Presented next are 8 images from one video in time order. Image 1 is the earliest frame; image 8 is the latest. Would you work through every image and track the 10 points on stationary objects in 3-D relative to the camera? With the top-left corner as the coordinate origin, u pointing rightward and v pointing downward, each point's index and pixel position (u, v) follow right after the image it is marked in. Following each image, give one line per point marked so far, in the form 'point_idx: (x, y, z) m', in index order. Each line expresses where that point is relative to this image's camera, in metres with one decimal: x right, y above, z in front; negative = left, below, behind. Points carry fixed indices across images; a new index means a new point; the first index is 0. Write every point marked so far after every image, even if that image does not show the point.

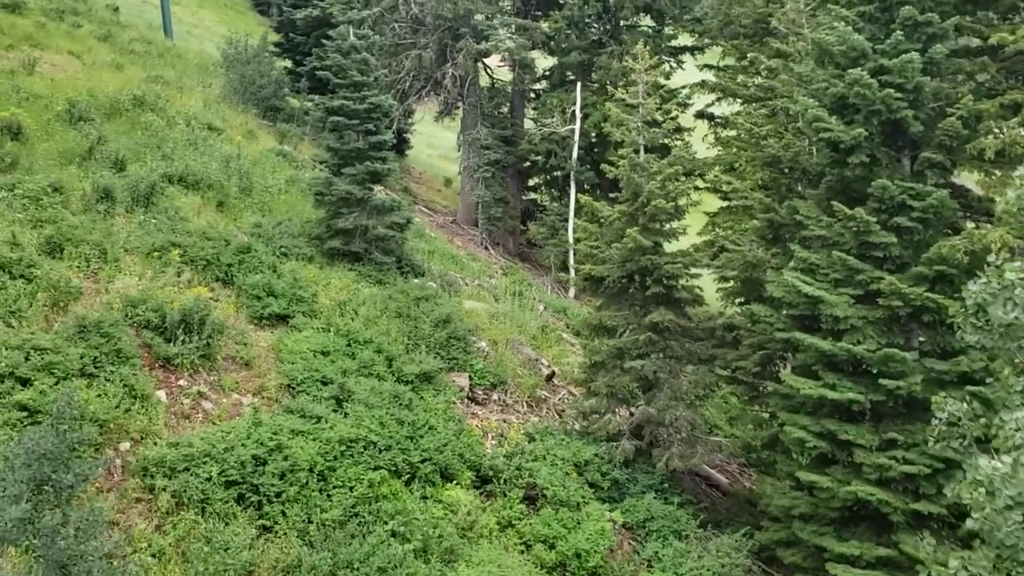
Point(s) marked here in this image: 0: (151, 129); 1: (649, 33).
0: (-5.9, +2.6, +15.5) m
1: (+2.7, +5.0, +18.5) m
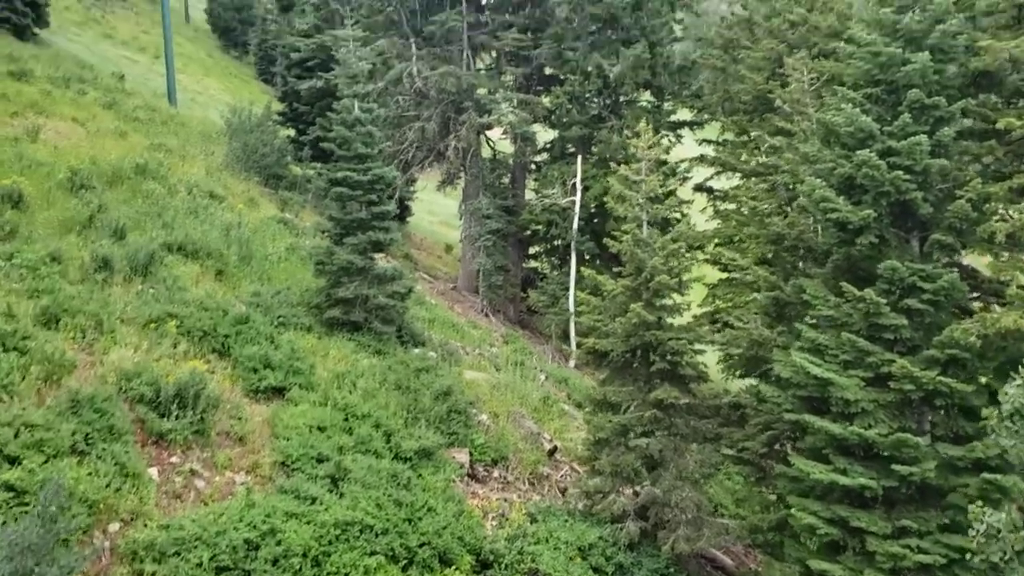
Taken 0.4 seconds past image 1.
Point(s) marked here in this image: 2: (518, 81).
0: (-5.9, +1.5, +15.5) m
1: (+2.7, +3.5, +18.7) m
2: (+0.1, +4.3, +19.7) m
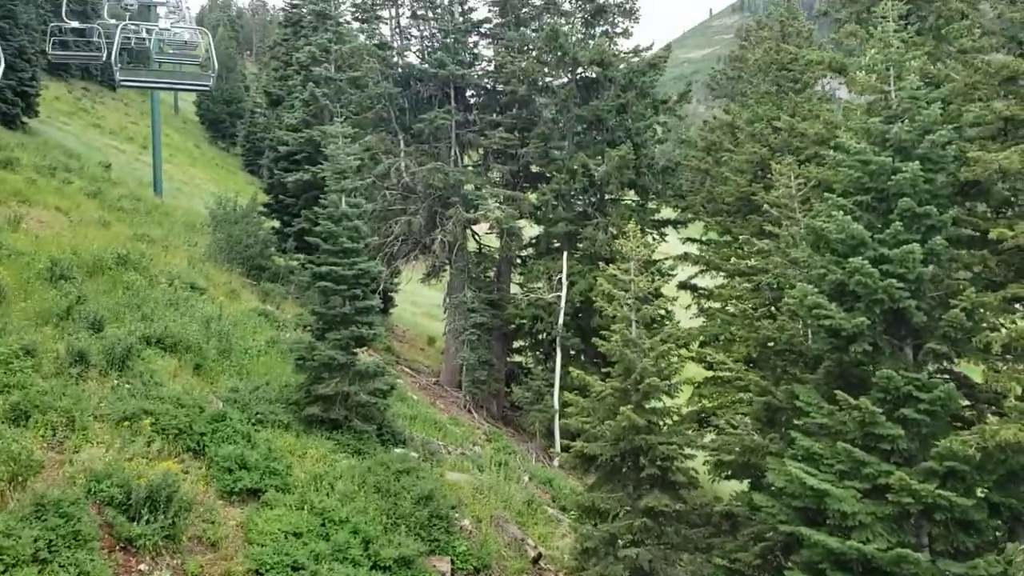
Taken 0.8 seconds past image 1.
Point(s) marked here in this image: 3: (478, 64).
0: (-6.1, 0.0, +15.3) m
1: (+2.4, +1.6, +18.8) m
2: (-0.2, +2.3, +19.9) m
3: (-0.7, +4.6, +19.6) m
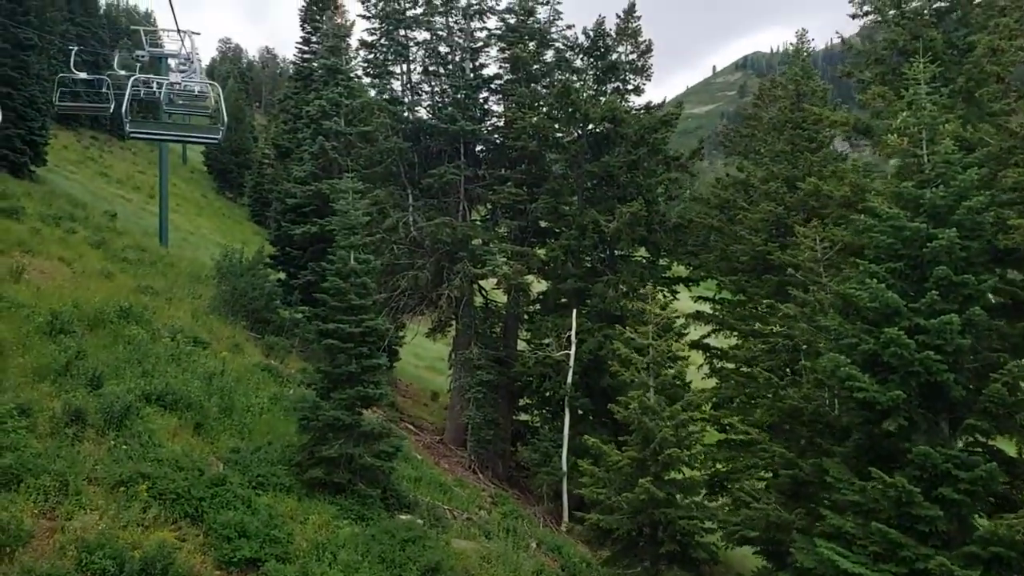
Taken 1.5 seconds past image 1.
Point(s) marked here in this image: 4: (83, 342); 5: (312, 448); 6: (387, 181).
0: (-6.0, -0.9, +15.0) m
1: (+2.6, +0.4, +18.6) m
2: (0.0, +1.1, +19.7) m
3: (-0.5, +3.5, +19.5) m
4: (-6.3, -0.8, +13.9) m
5: (-2.6, -2.1, +12.3) m
6: (-2.6, +2.2, +19.7) m
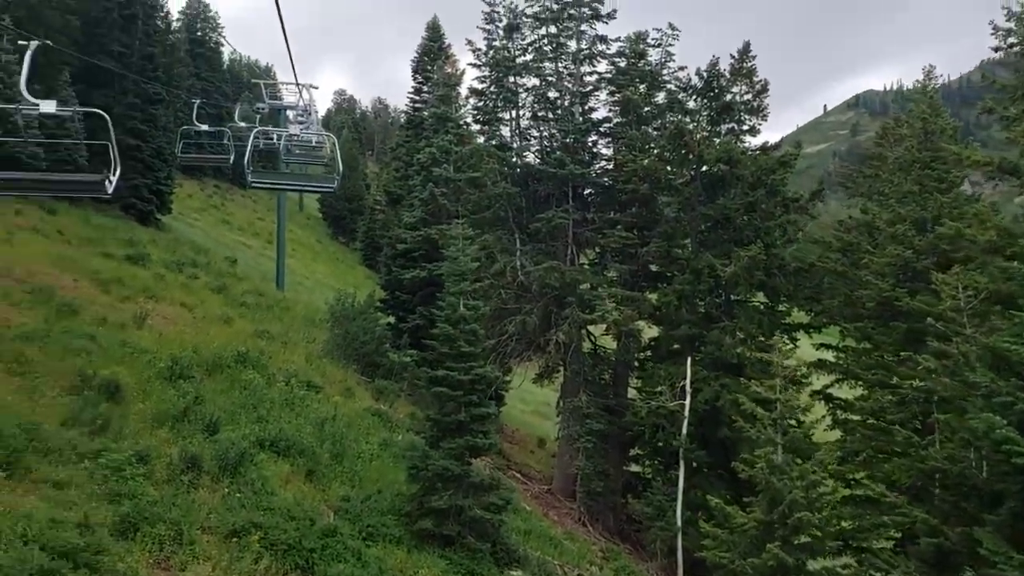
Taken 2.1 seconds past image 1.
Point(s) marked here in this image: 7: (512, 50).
0: (-4.2, -1.6, +15.2) m
1: (+4.7, -0.4, +17.9) m
2: (+2.3, +0.2, +19.3) m
3: (+1.7, +2.5, +19.3) m
4: (-4.7, -1.5, +14.2) m
5: (-1.1, -2.7, +12.1) m
6: (-0.3, +1.3, +19.7) m
7: (0.0, +4.9, +19.6) m
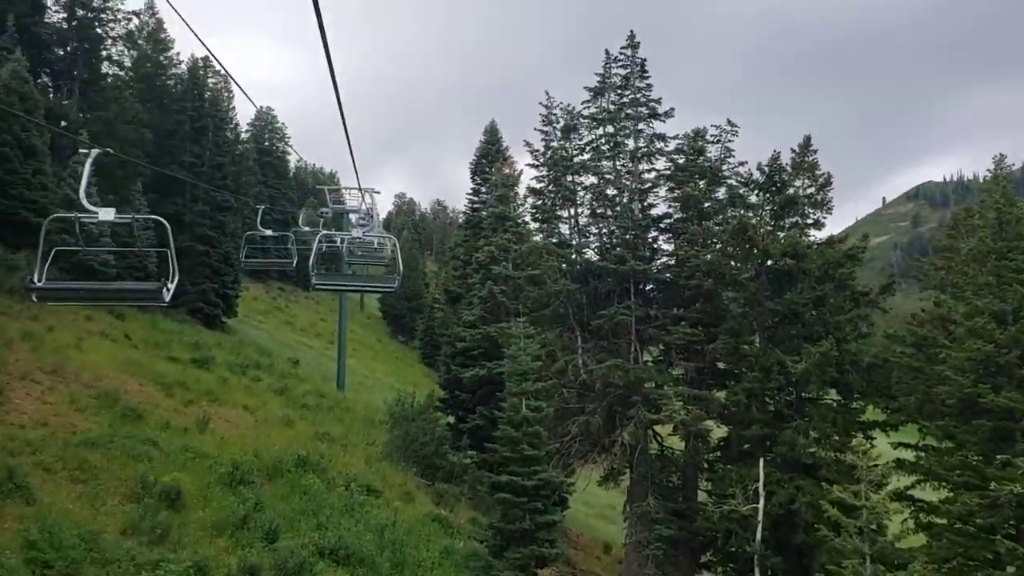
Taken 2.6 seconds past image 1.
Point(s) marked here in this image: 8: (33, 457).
0: (-3.2, -3.2, +14.9) m
1: (+5.9, -2.2, +17.2) m
2: (+3.5, -1.8, +18.8) m
3: (+3.0, +0.6, +19.1) m
4: (-3.7, -3.0, +14.0) m
5: (-0.3, -3.9, +11.6) m
6: (+0.9, -0.8, +19.4) m
7: (+1.2, +2.9, +19.8) m
8: (-6.3, -2.2, +12.5) m
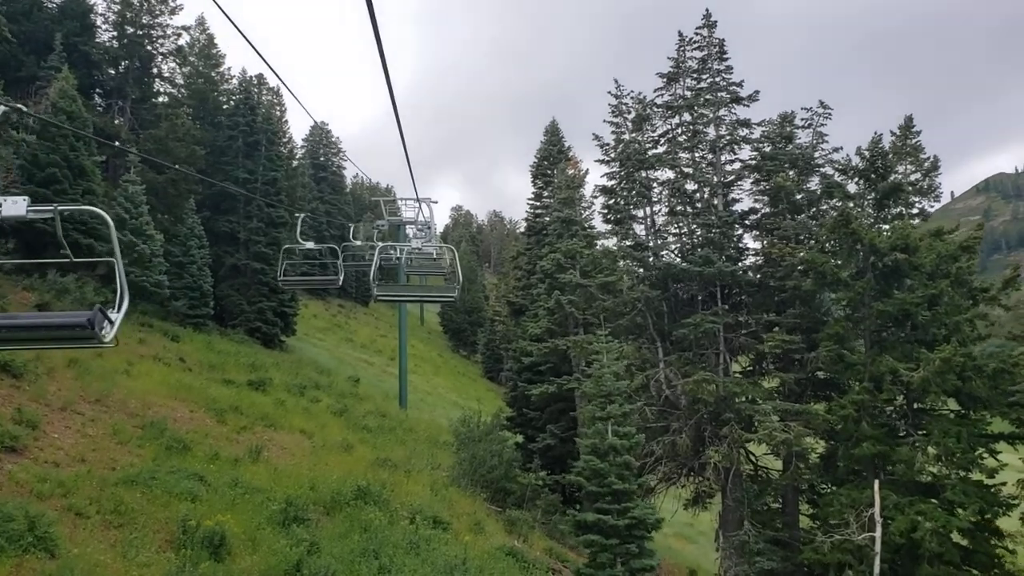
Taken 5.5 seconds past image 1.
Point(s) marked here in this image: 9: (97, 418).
0: (-2.0, -3.4, +13.5) m
1: (+7.1, -2.1, +15.1) m
2: (+4.9, -1.8, +16.9) m
3: (+4.3, +0.5, +17.3) m
4: (-2.6, -3.2, +12.5) m
5: (+0.7, -4.0, +9.9) m
6: (+2.3, -0.9, +17.7) m
7: (+2.5, +2.8, +18.1) m
8: (-5.3, -2.5, +11.2) m
9: (-6.7, -2.1, +15.4) m
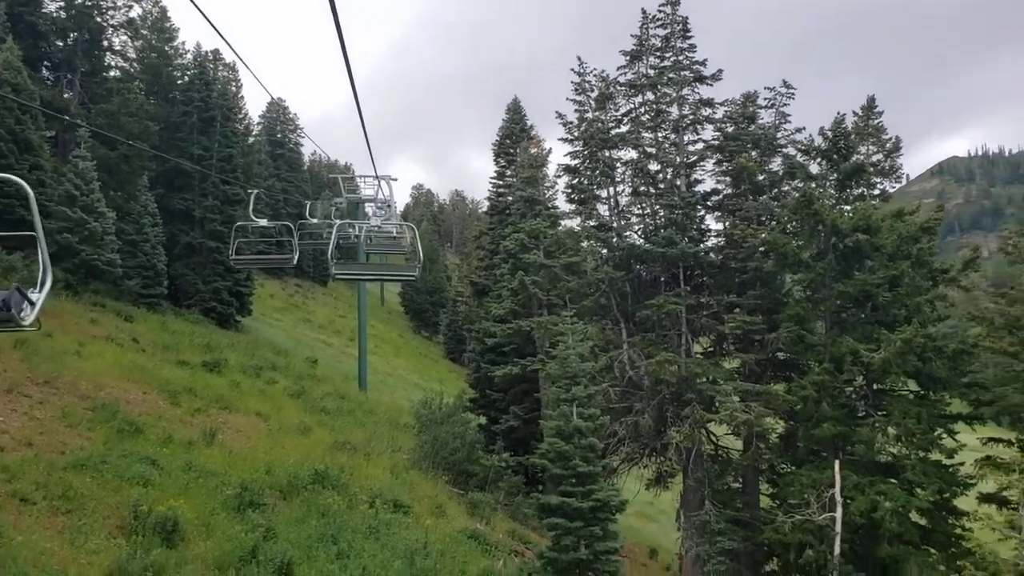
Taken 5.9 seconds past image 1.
0: (-2.6, -3.1, +13.2) m
1: (+6.5, -1.8, +15.2) m
2: (+4.2, -1.5, +16.9) m
3: (+3.6, +0.9, +17.2) m
4: (-3.1, -3.0, +12.2) m
5: (+0.3, -3.8, +9.8) m
6: (+1.6, -0.5, +17.6) m
7: (+1.8, +3.1, +17.9) m
8: (-5.7, -2.3, +10.8) m
9: (-7.3, -1.8, +14.9) m
